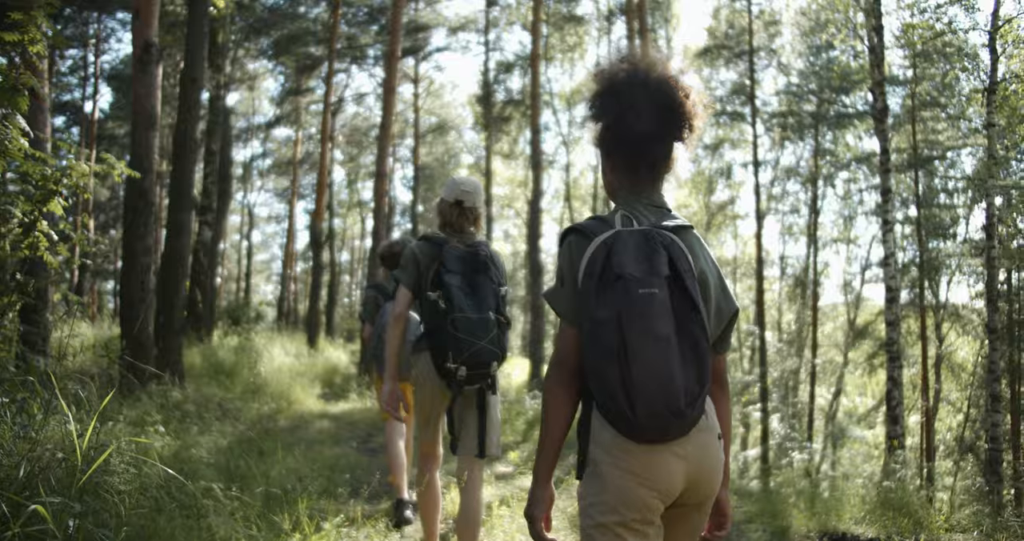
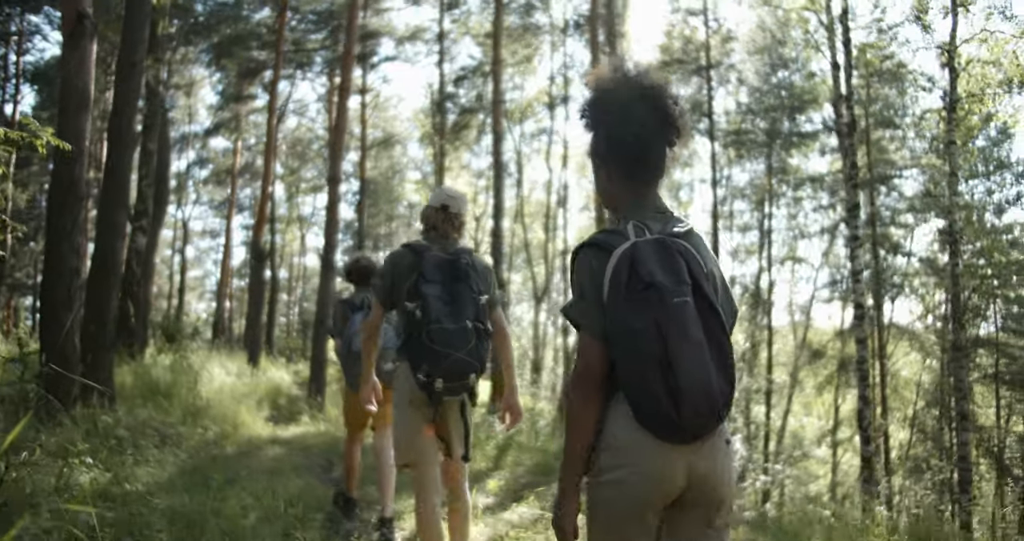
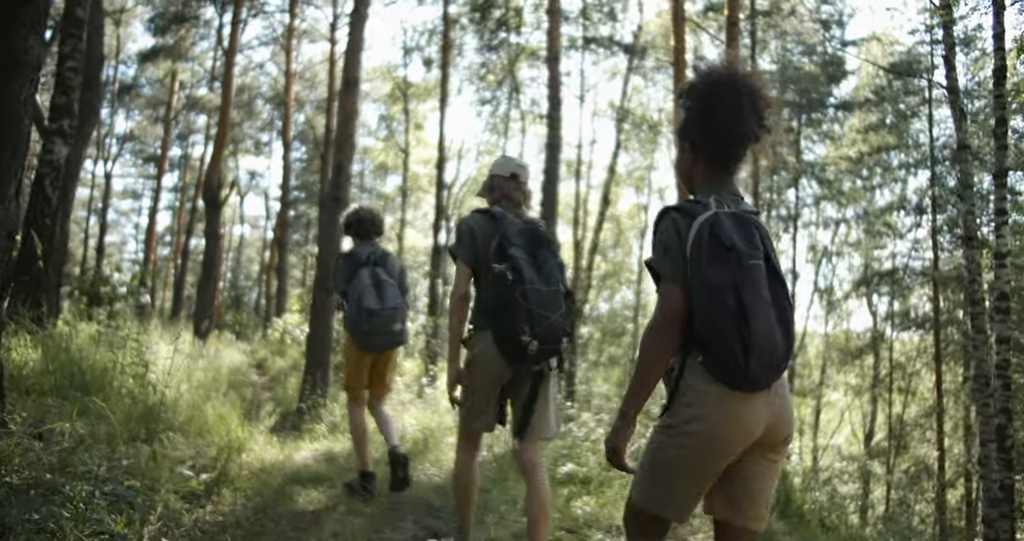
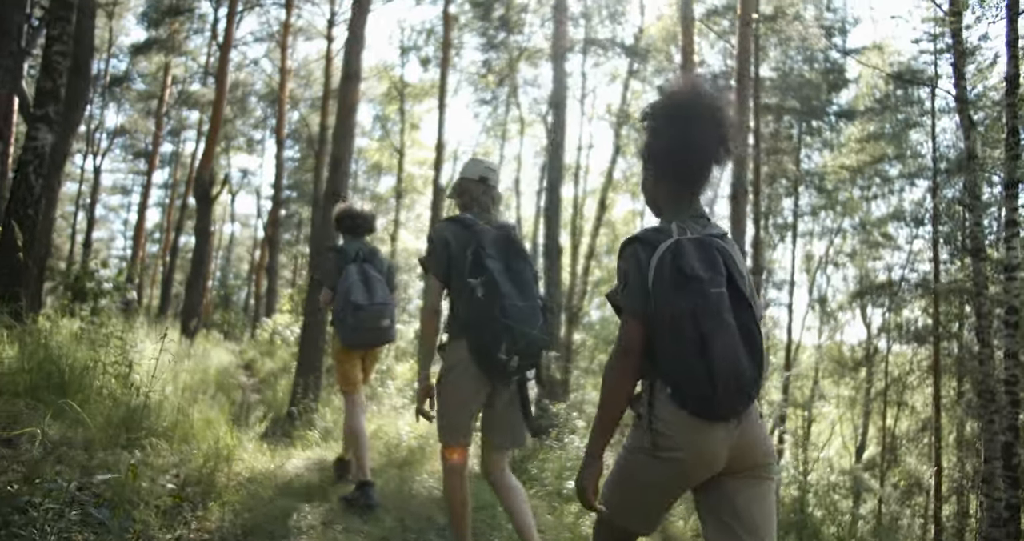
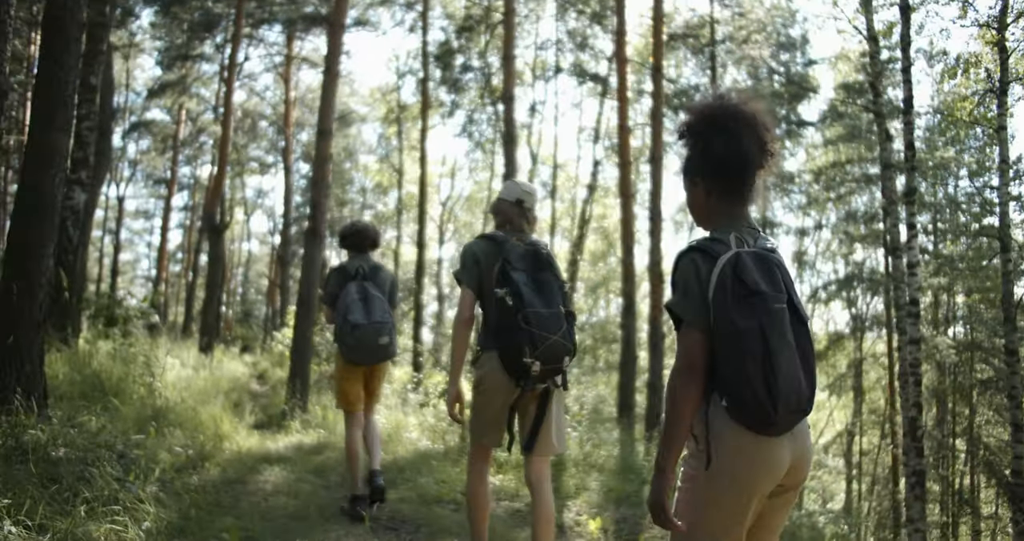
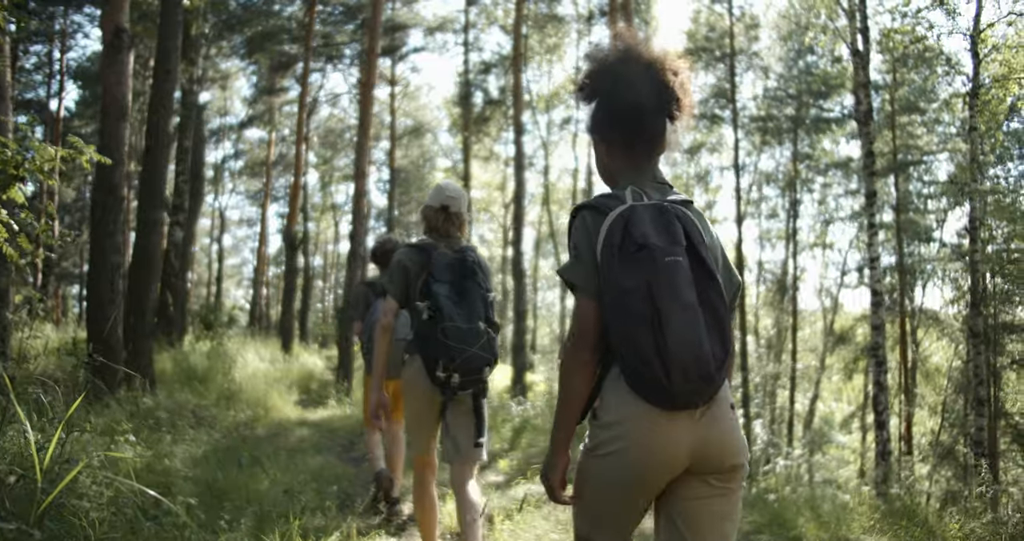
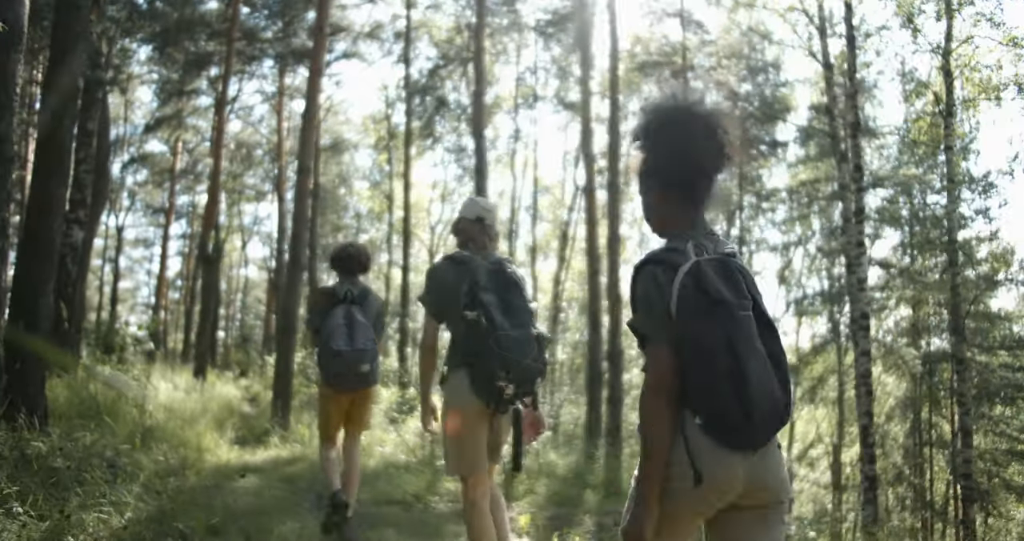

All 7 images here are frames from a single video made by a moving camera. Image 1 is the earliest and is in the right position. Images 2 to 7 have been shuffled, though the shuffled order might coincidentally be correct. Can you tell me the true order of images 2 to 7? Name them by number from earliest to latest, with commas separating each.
6, 2, 7, 5, 3, 4
